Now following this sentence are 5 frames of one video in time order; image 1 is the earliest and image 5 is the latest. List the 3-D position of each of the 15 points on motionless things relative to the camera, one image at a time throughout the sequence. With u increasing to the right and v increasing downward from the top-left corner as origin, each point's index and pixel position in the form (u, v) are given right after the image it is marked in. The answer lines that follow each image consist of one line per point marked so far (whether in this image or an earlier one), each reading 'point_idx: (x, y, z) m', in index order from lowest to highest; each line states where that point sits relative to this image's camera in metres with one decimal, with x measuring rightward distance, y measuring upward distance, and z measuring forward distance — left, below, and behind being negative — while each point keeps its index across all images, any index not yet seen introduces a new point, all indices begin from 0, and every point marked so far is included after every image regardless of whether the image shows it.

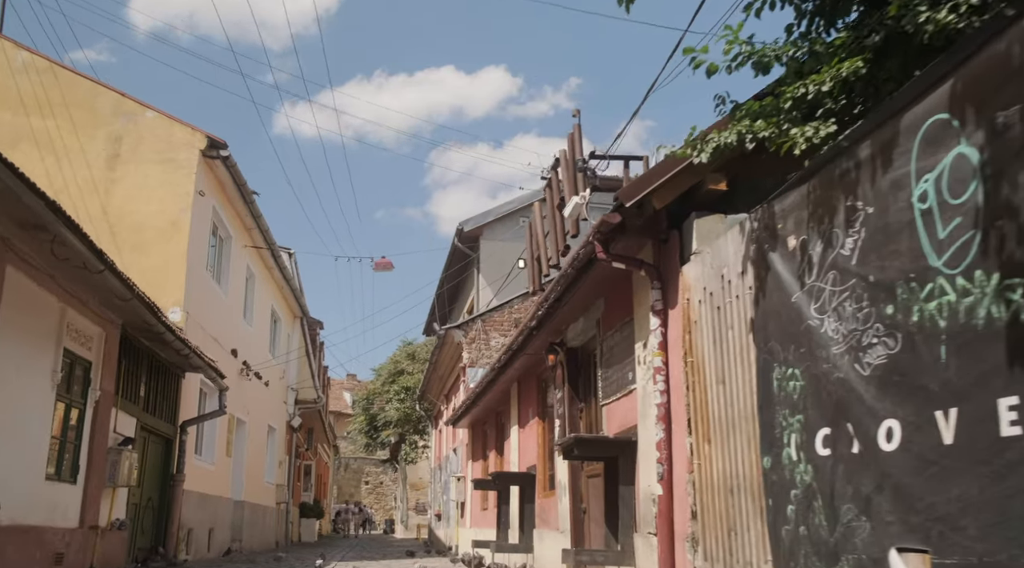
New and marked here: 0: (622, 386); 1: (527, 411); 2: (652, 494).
0: (+0.9, -0.8, +6.7) m
1: (+0.2, -1.6, +11.1) m
2: (+1.0, -1.4, +5.9) m
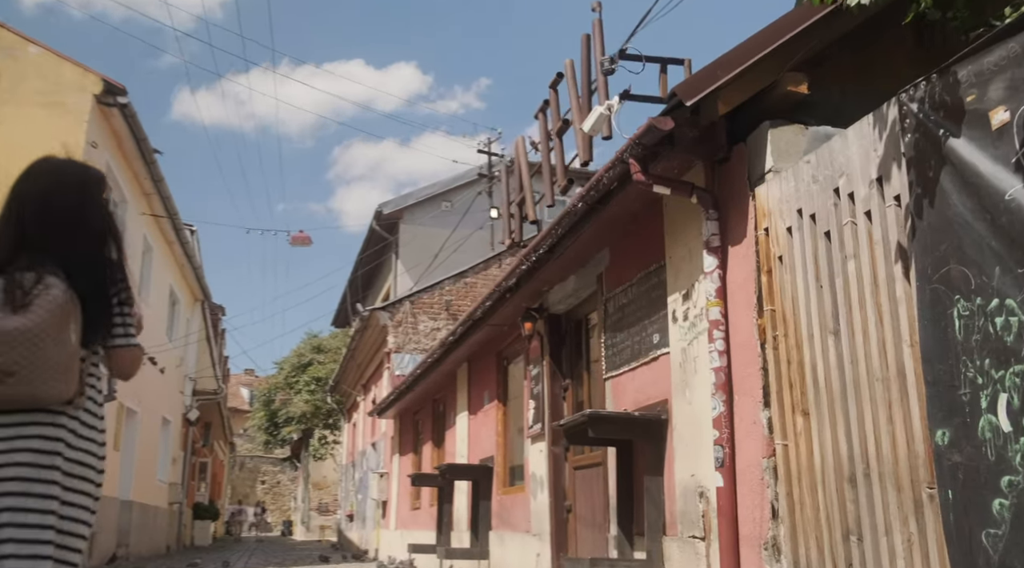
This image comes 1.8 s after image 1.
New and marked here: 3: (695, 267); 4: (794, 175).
0: (+0.8, -0.4, +5.3) m
1: (-0.3, -1.2, +9.6) m
2: (+1.0, -1.1, +4.5) m
3: (+1.0, +0.1, +4.7) m
4: (+1.3, +0.5, +4.0) m
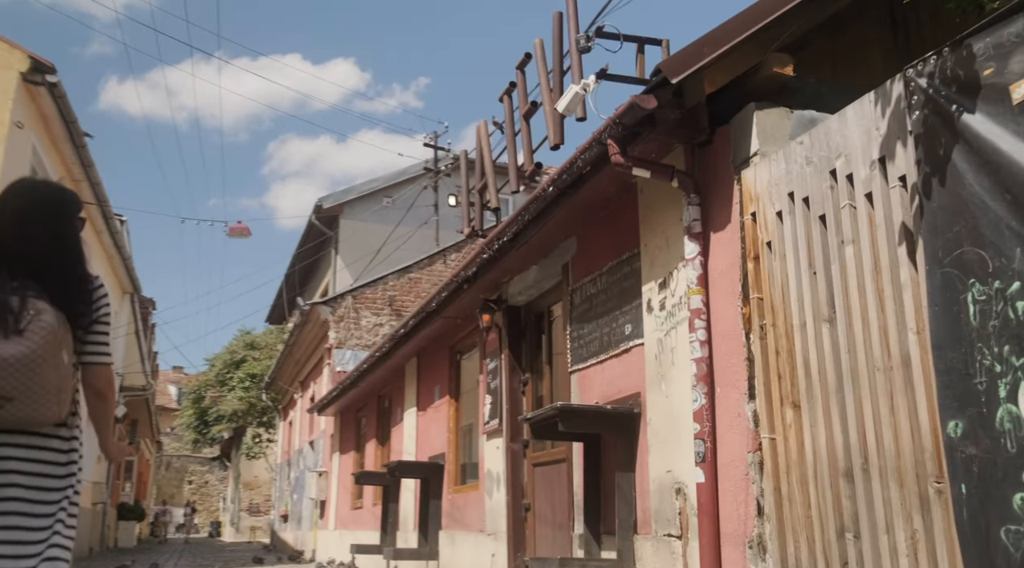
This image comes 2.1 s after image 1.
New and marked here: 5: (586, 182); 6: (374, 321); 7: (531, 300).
0: (+0.6, -0.4, +5.1) m
1: (-0.9, -1.1, +9.3) m
2: (+0.8, -1.0, +4.3) m
3: (+0.9, +0.2, +4.5) m
4: (+1.2, +0.6, +3.8) m
5: (+0.4, +0.6, +5.1) m
6: (-2.9, -0.8, +18.0) m
7: (+0.1, -0.1, +6.8) m
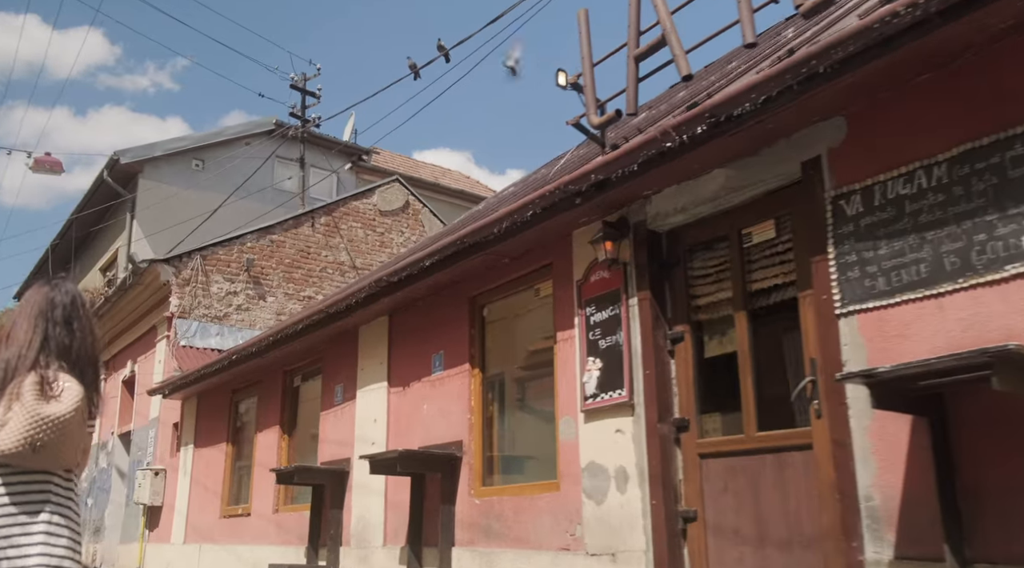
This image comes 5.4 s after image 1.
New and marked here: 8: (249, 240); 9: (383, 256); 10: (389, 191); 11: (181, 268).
0: (+1.9, +0.1, +3.3) m
1: (-0.7, -0.6, +6.9) m
2: (+2.3, -0.6, +2.6) m
3: (+2.3, +0.6, +2.7) m
4: (+2.9, +1.0, +2.1) m
5: (+1.8, +1.1, +3.2) m
6: (-4.9, -0.1, +14.8) m
7: (+1.0, +0.3, +4.8) m
8: (-4.8, +0.8, +15.4) m
9: (-2.6, +0.5, +17.1) m
10: (-2.5, +1.9, +17.3) m
11: (-5.5, +0.3, +14.3) m
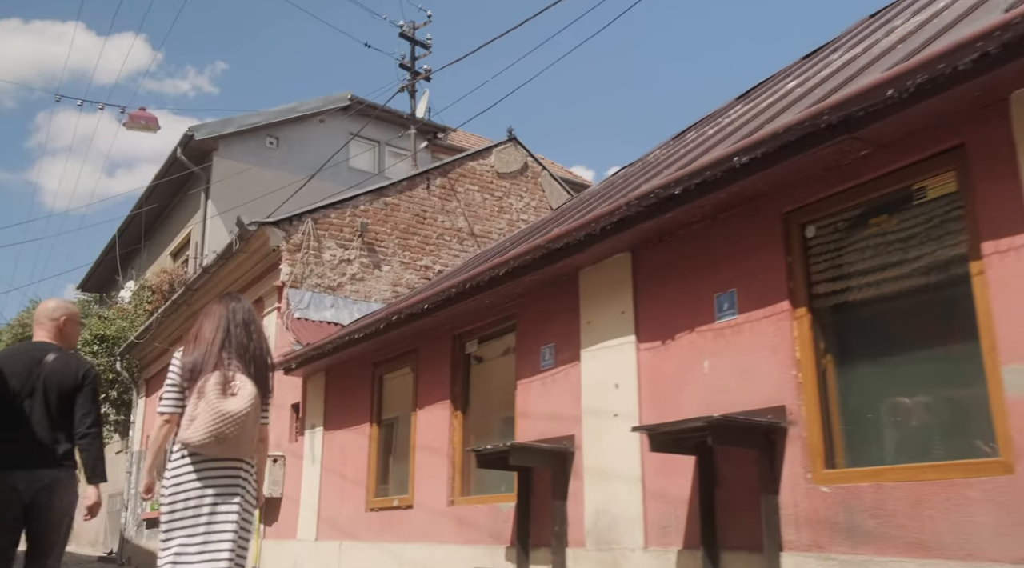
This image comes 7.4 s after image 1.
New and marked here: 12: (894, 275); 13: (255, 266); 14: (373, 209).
0: (+3.6, +0.6, +1.4) m
1: (+1.2, -0.1, +5.2) m
2: (+3.9, -0.1, +0.7) m
3: (+4.0, +1.1, +0.8) m
4: (+4.5, +1.5, +0.2) m
5: (+3.5, +1.6, +1.3) m
6: (-2.7, +0.5, +13.2) m
7: (+2.8, +0.9, +3.0) m
8: (-2.5, +1.3, +13.9) m
9: (-0.2, +1.1, +15.4) m
10: (-0.1, +2.4, +15.7) m
11: (-3.3, +0.8, +12.7) m
12: (+1.9, 0.0, +4.3) m
13: (-4.1, +0.3, +13.5) m
14: (-2.3, +1.2, +13.9) m
